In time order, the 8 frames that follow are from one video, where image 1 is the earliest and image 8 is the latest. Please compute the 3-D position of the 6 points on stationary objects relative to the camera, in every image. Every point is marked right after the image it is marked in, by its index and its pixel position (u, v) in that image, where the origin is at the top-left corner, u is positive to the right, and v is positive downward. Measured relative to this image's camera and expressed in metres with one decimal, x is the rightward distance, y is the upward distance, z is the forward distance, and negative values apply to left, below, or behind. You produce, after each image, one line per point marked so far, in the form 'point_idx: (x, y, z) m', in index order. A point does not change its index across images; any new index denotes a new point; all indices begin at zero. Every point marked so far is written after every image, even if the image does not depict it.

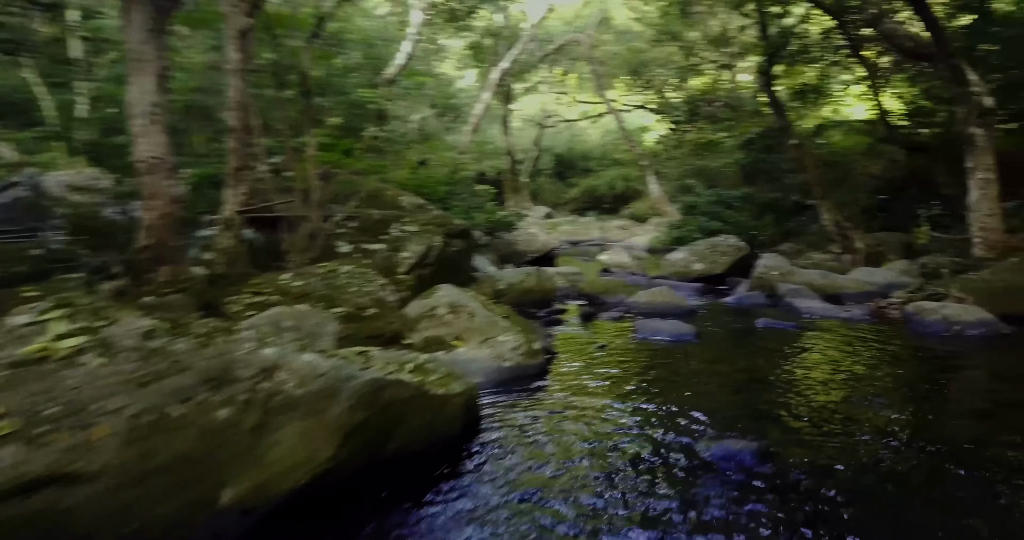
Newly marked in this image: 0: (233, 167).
0: (-1.7, +0.6, +4.8) m
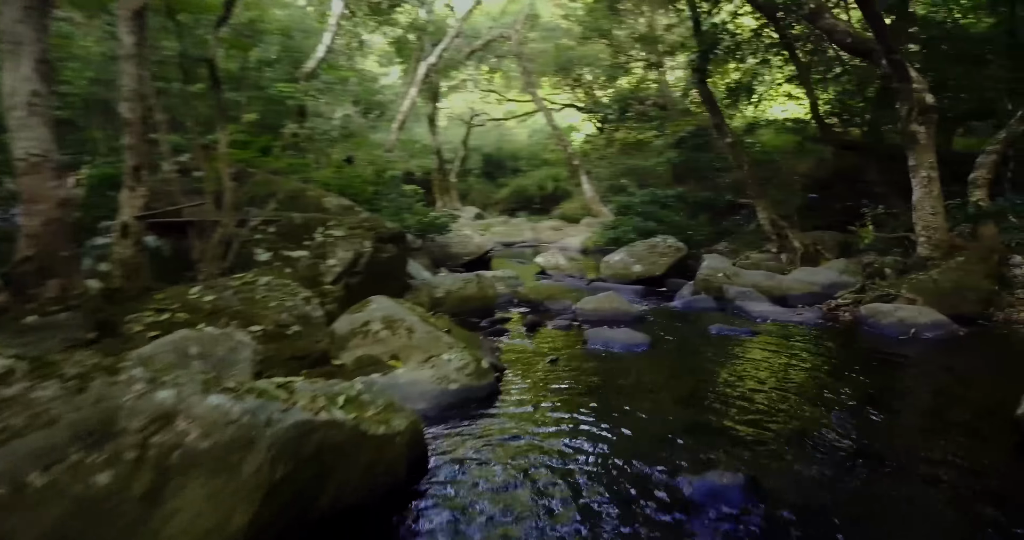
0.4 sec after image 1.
0: (-2.0, +0.6, +4.2) m
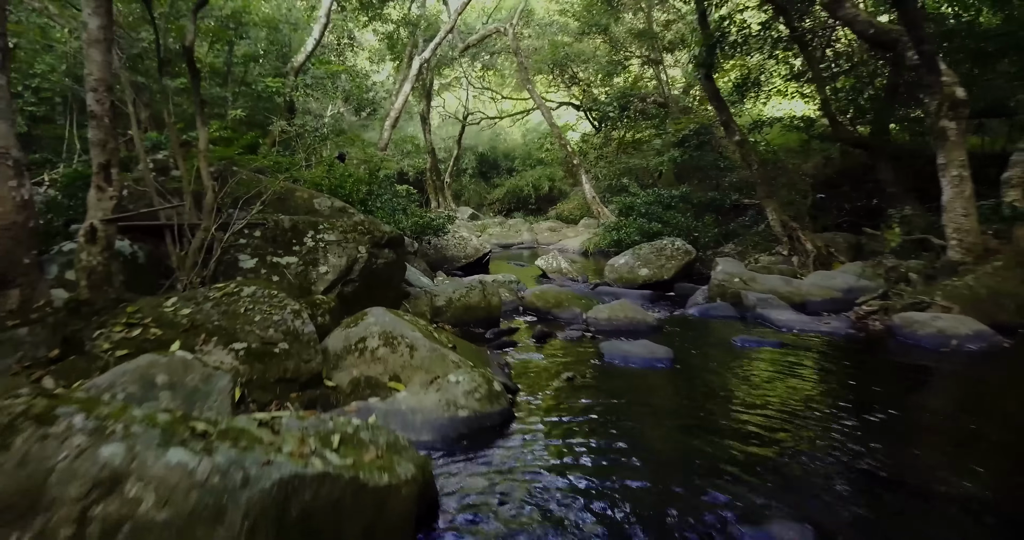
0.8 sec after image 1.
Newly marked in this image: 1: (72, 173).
0: (-2.0, +0.5, +3.8) m
1: (-2.5, +0.5, +4.4) m
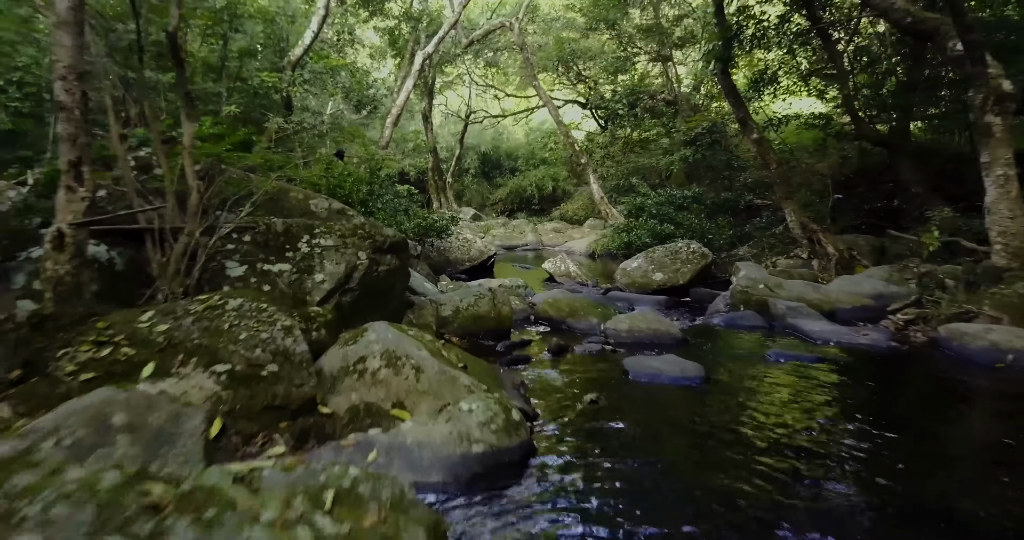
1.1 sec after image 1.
0: (-1.9, +0.5, +3.4) m
1: (-2.4, +0.5, +4.0) m
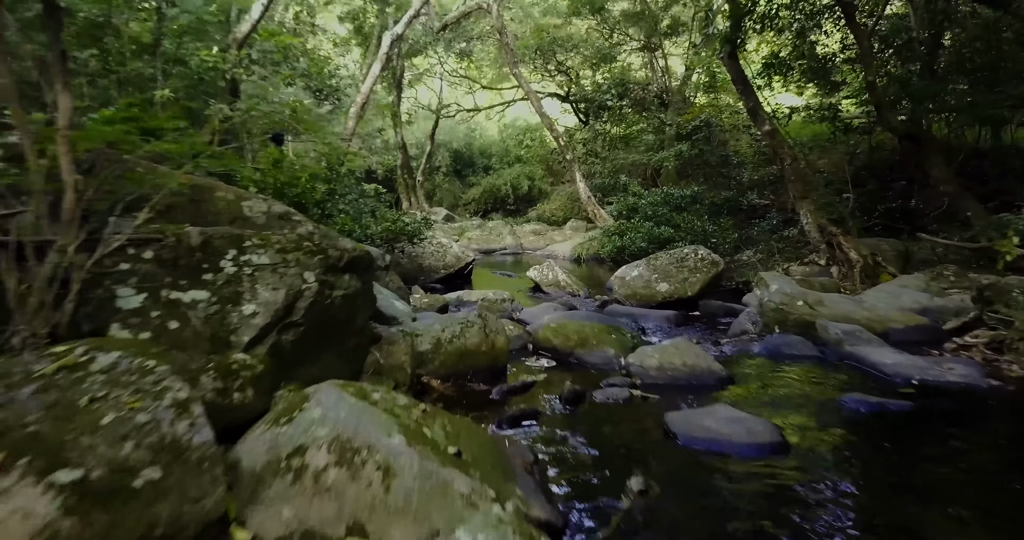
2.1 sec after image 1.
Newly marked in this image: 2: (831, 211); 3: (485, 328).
0: (-1.9, +0.4, +2.2) m
1: (-2.4, +0.4, +2.8) m
2: (+3.3, +0.6, +8.1) m
3: (-0.1, -0.3, +3.9) m
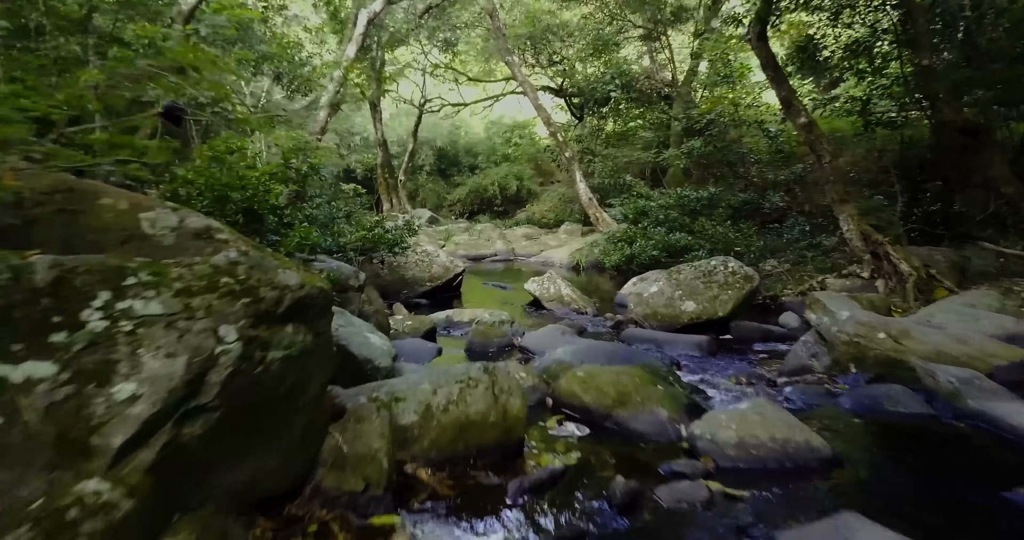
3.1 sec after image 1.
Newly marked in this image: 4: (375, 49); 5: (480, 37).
0: (-1.8, +0.2, +1.1) m
1: (-2.3, +0.3, +1.7) m
2: (+3.3, +0.5, +7.0) m
3: (-0.1, -0.4, +2.8) m
4: (-2.3, +3.7, +13.0) m
5: (-0.6, +4.3, +14.4) m
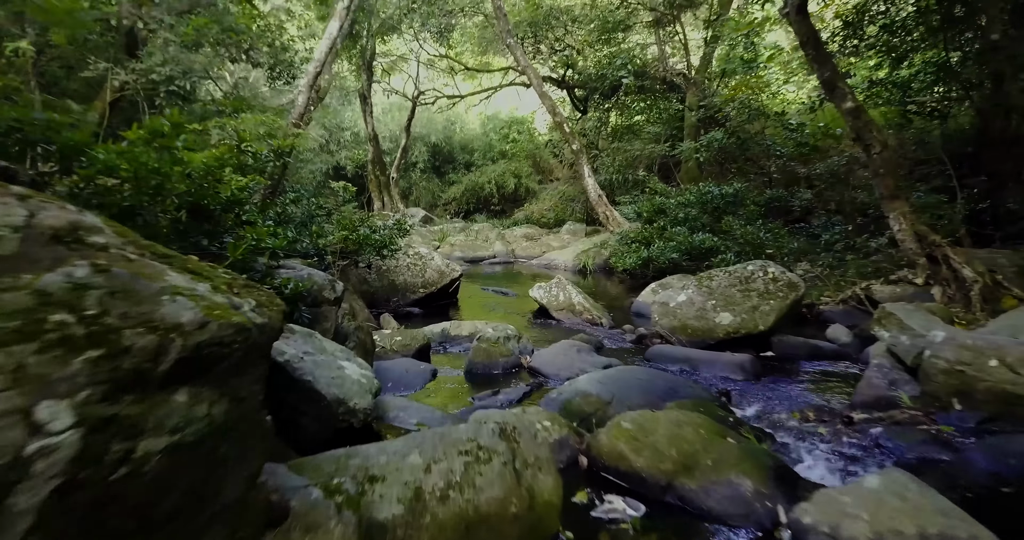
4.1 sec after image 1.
0: (-1.7, +0.2, +0.2) m
1: (-2.2, +0.2, +0.8) m
2: (+3.3, +0.4, +6.2) m
3: (0.0, -0.5, +2.0) m
4: (-2.3, +3.7, +12.1) m
5: (-0.6, +4.3, +13.5) m
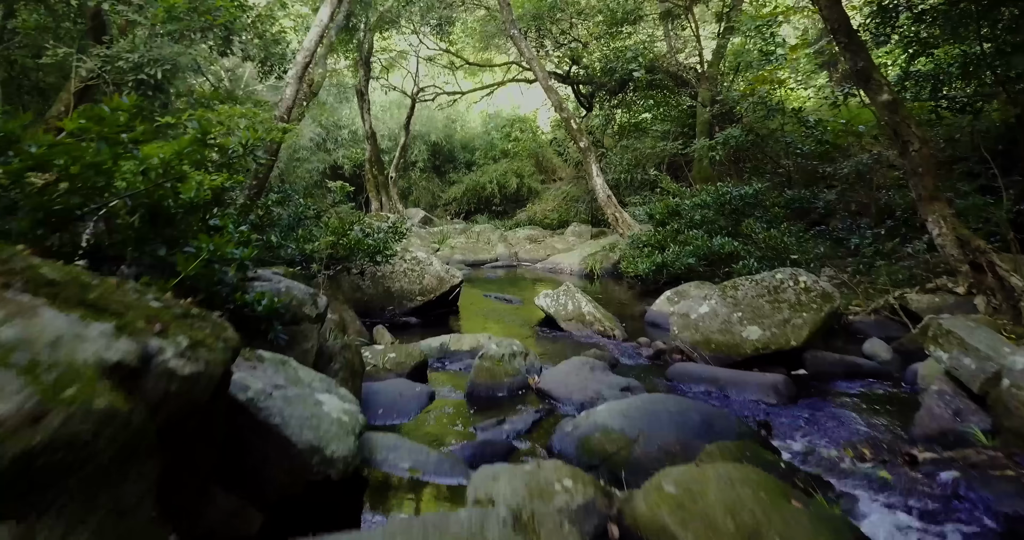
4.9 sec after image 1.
0: (-1.7, +0.1, -0.3) m
1: (-2.2, +0.2, +0.3) m
2: (+3.3, +0.4, +5.7) m
3: (0.0, -0.5, +1.5) m
4: (-2.3, +3.6, +11.7) m
5: (-0.6, +4.2, +13.0) m
